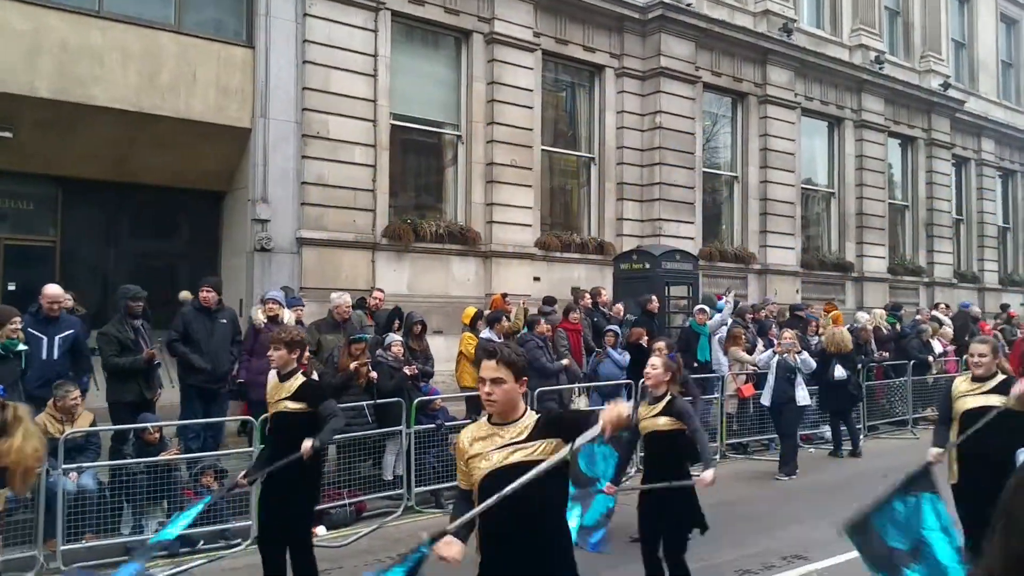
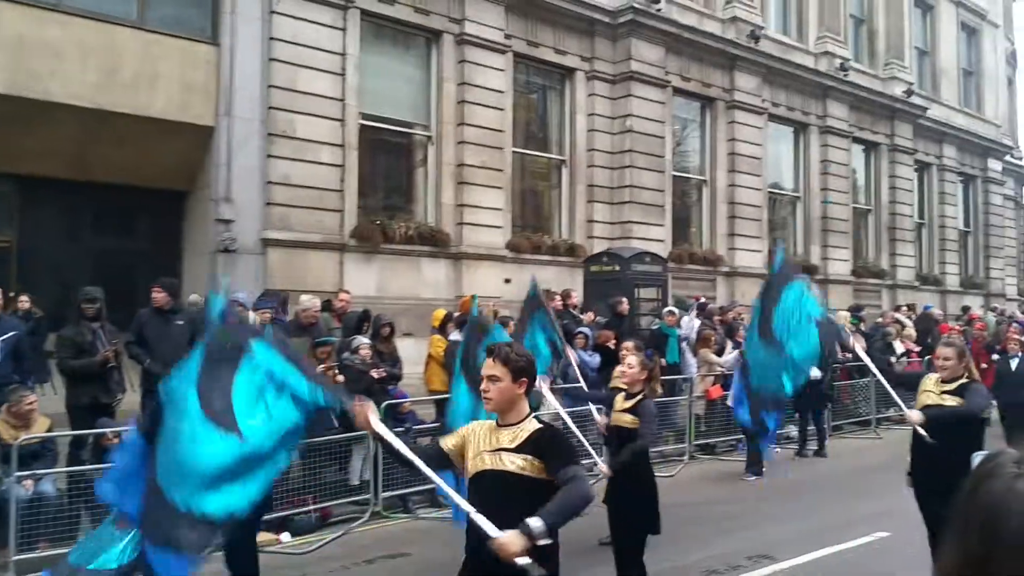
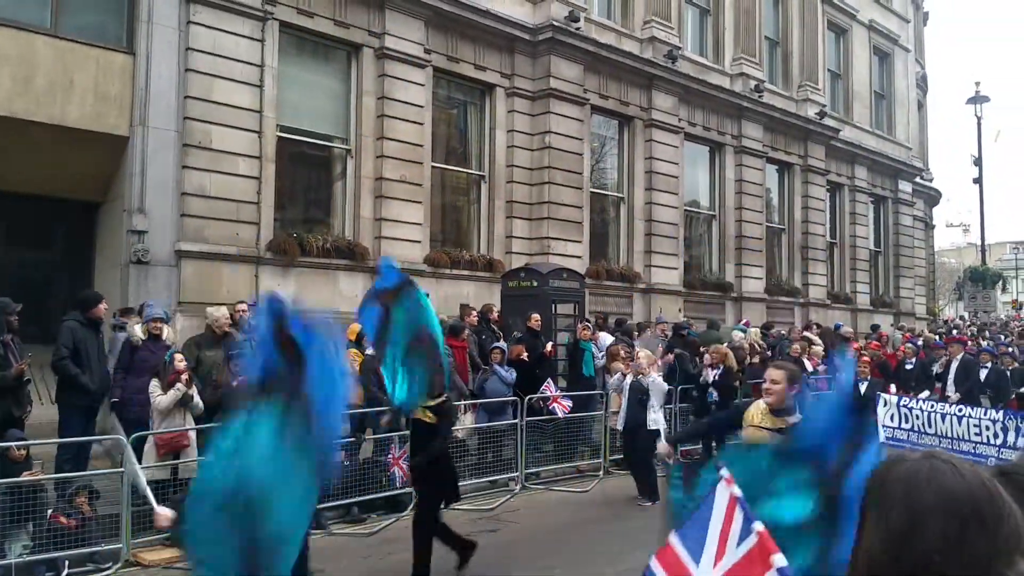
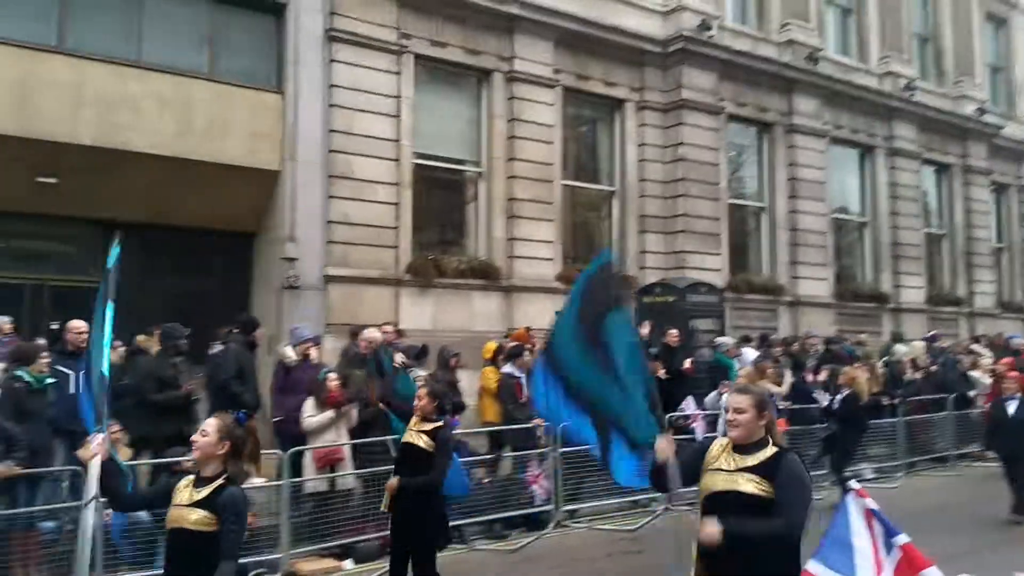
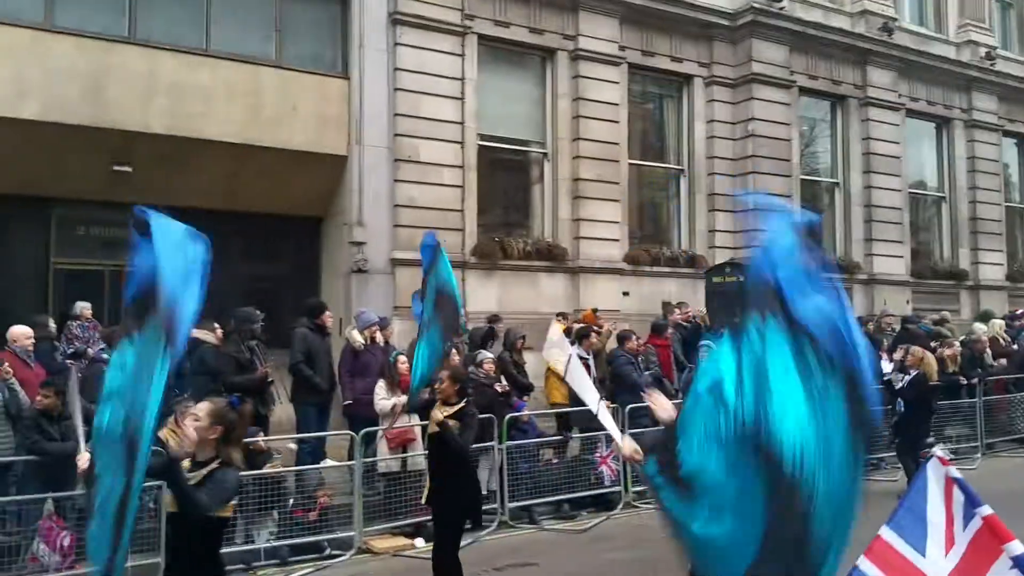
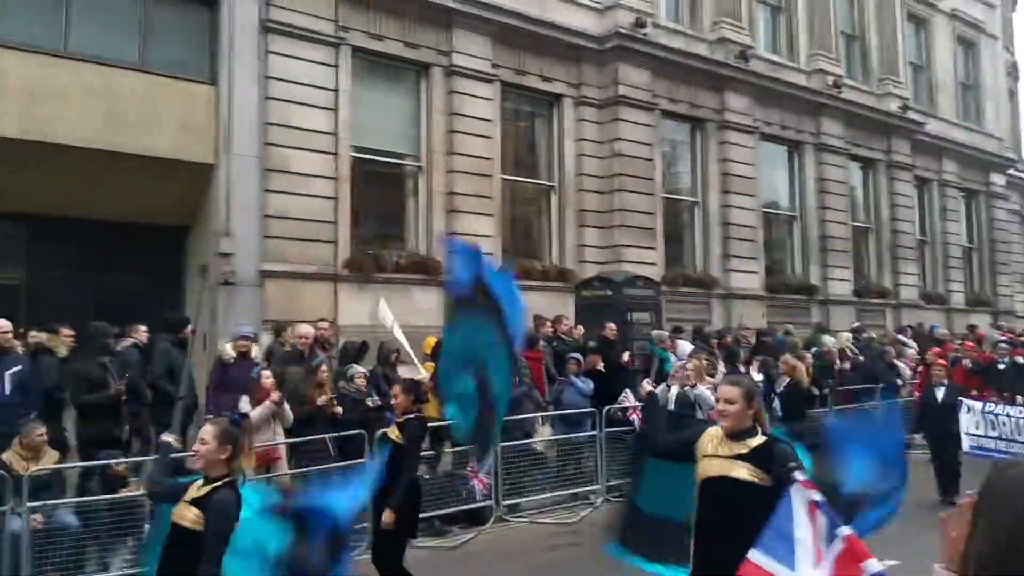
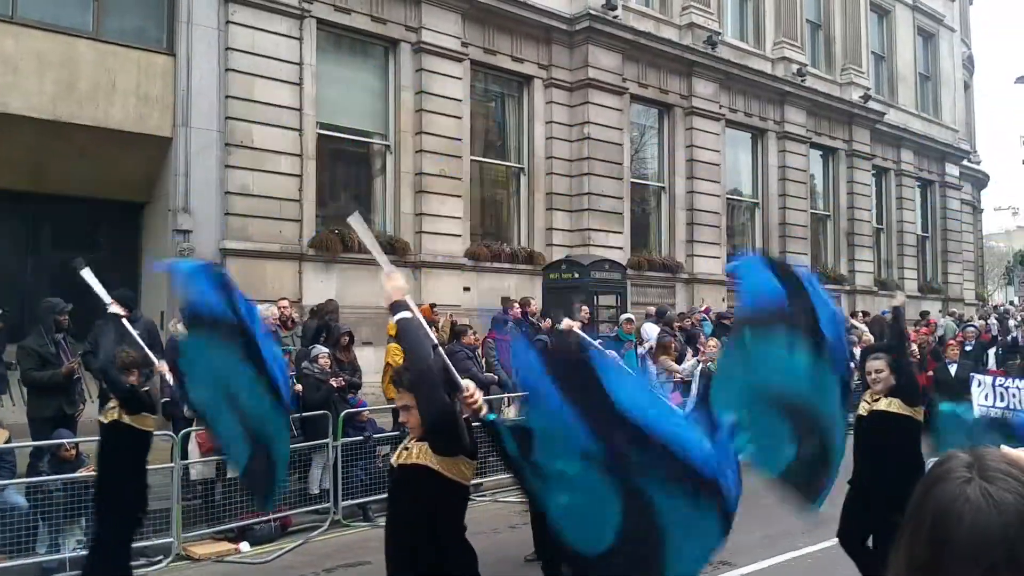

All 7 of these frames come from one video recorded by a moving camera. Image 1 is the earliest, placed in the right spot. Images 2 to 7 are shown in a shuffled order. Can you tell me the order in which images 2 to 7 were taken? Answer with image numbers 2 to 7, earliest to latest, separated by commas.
2, 7, 3, 6, 4, 5
